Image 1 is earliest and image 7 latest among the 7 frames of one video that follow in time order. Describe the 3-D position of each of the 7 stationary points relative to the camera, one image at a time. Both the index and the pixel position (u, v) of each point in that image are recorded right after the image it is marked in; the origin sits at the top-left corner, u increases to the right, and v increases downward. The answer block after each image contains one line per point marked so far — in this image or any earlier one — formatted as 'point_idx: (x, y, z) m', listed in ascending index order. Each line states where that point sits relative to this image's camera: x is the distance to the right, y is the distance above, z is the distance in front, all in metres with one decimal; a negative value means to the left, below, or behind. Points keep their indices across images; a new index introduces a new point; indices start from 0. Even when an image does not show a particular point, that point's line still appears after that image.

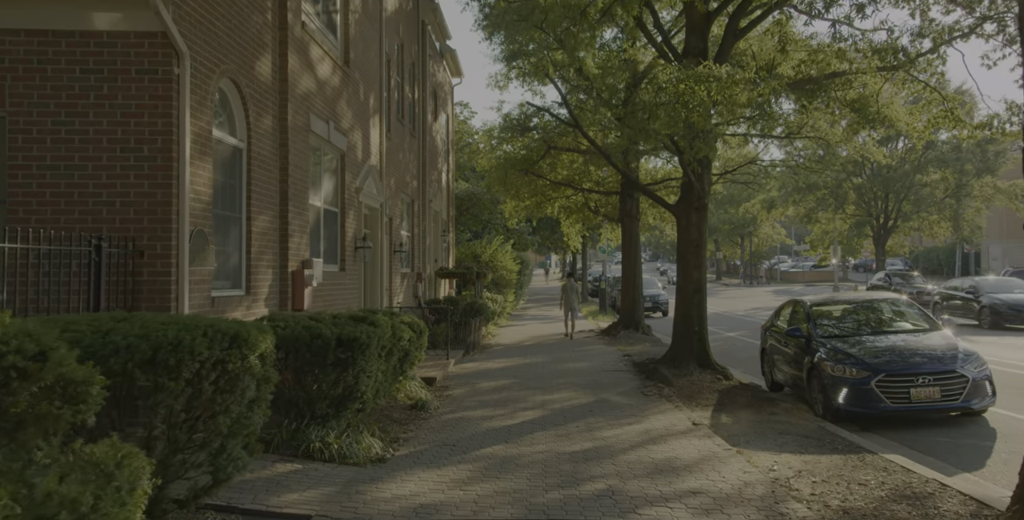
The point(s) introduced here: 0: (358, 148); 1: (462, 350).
0: (-2.3, +1.7, +12.4) m
1: (-1.0, -1.9, +17.0) m
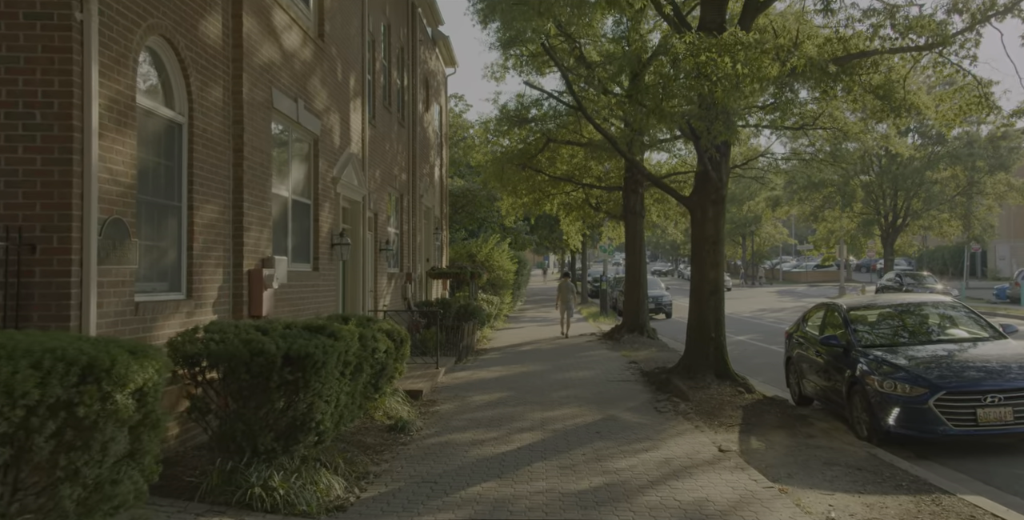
0: (-2.4, +1.7, +11.1) m
1: (-1.1, -1.9, +15.7) m
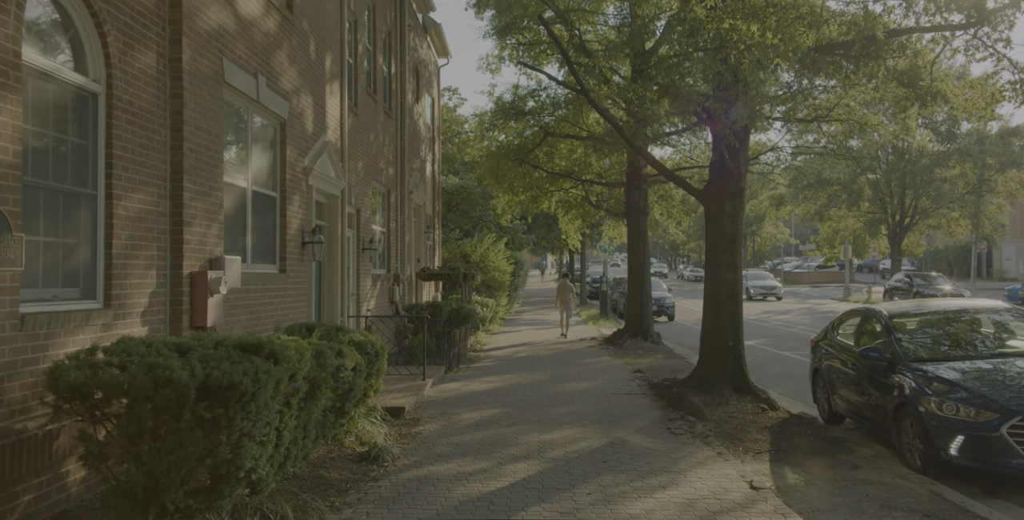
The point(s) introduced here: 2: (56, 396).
0: (-2.5, +1.7, +9.8) m
1: (-1.2, -1.9, +14.5) m
2: (-2.2, -0.6, +3.9) m
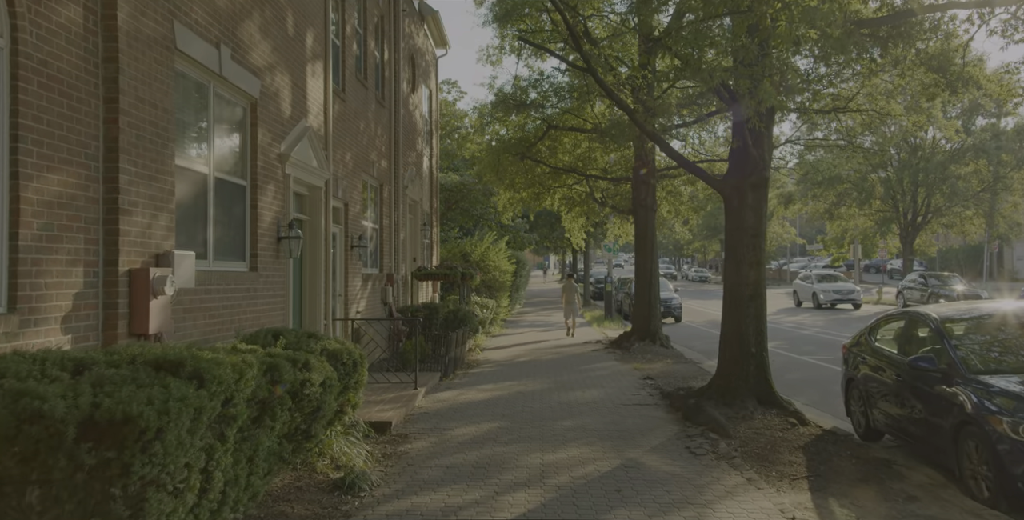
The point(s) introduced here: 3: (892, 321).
0: (-2.5, +1.7, +8.9) m
1: (-1.2, -1.8, +13.5) m
2: (-2.2, -0.6, +2.9) m
3: (+3.9, -0.6, +8.5) m
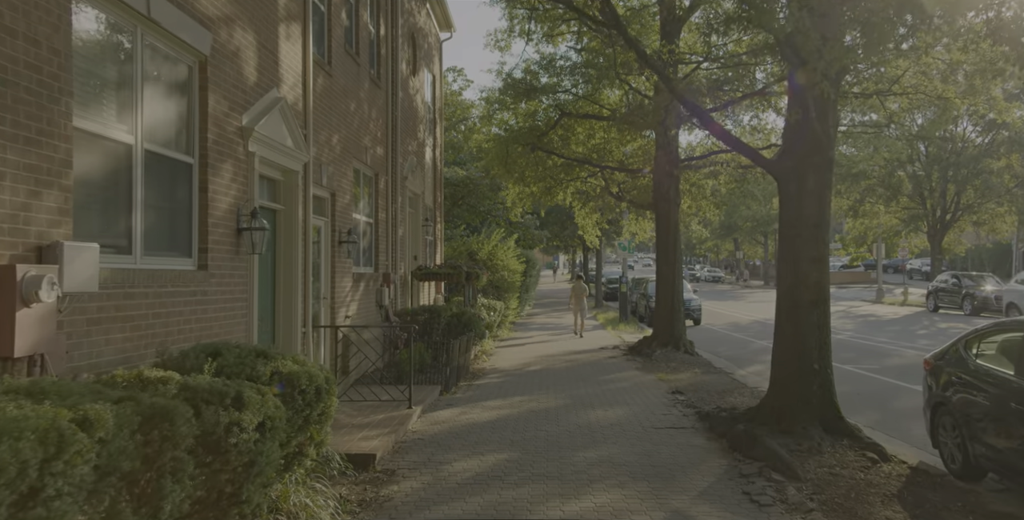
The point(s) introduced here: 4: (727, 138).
0: (-2.4, +1.8, +7.3) m
1: (-1.1, -1.8, +11.9) m
2: (-2.2, -0.6, +1.4) m
3: (+4.0, -0.6, +6.9) m
4: (+2.2, +1.2, +8.4) m
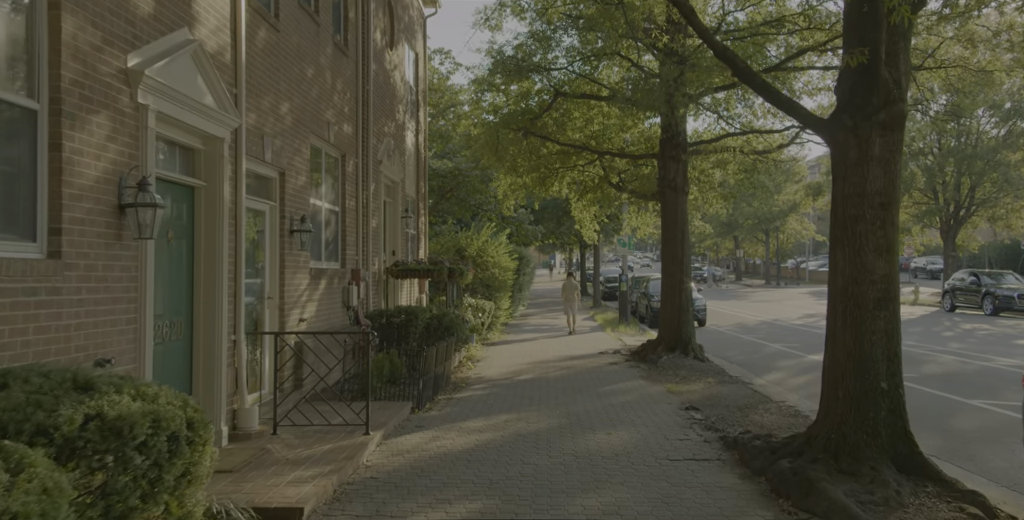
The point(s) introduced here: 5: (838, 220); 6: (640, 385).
0: (-2.5, +1.8, +5.5) m
1: (-1.2, -1.7, +10.2) m
2: (-2.3, -0.5, -0.4) m
3: (+3.9, -0.5, +5.1) m
4: (+2.0, +1.3, +6.6) m
5: (+2.4, +0.3, +6.1) m
6: (+1.9, -1.8, +12.0) m
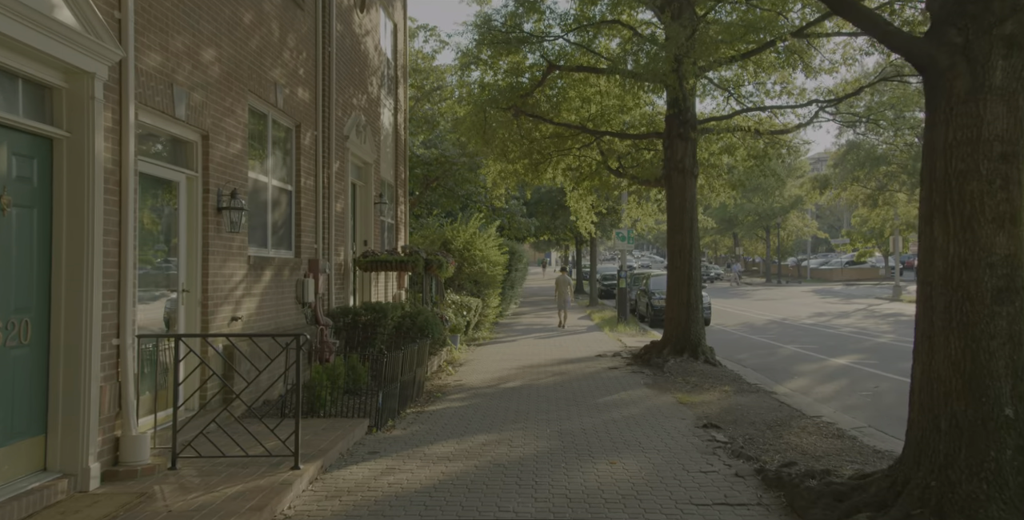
0: (-2.7, +2.0, +3.7) m
1: (-1.4, -1.6, +8.4) m
2: (-2.4, -0.4, -2.2) m
3: (+3.7, -0.4, +3.3) m
4: (+1.8, +1.5, +4.8) m
5: (+2.3, +0.4, +4.3) m
6: (+1.7, -1.7, +10.2) m
